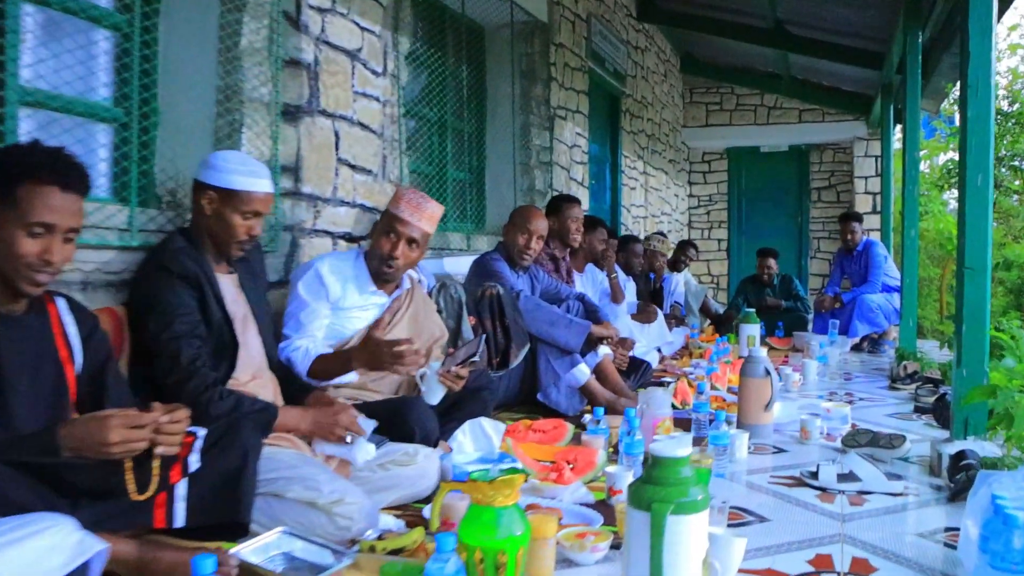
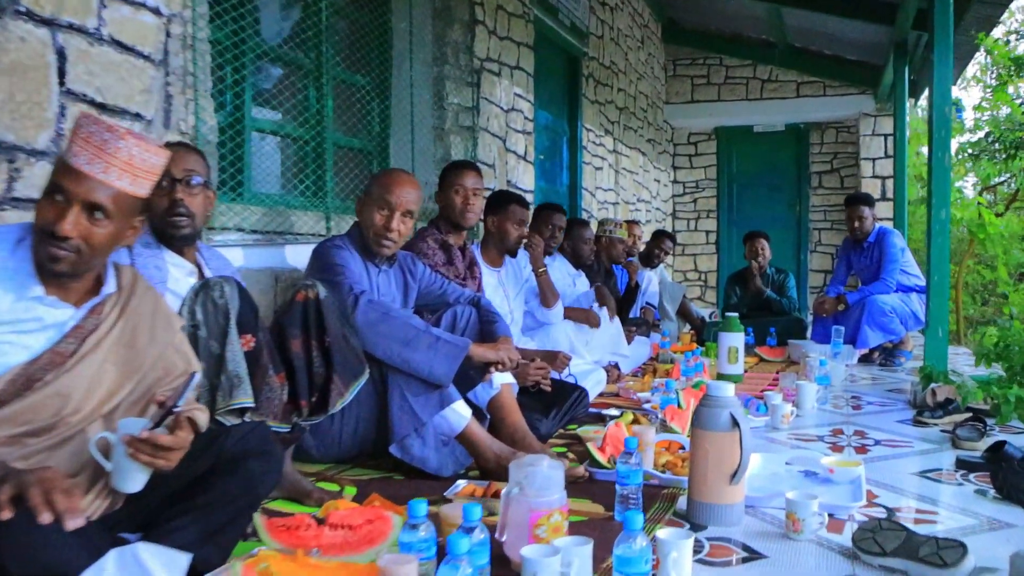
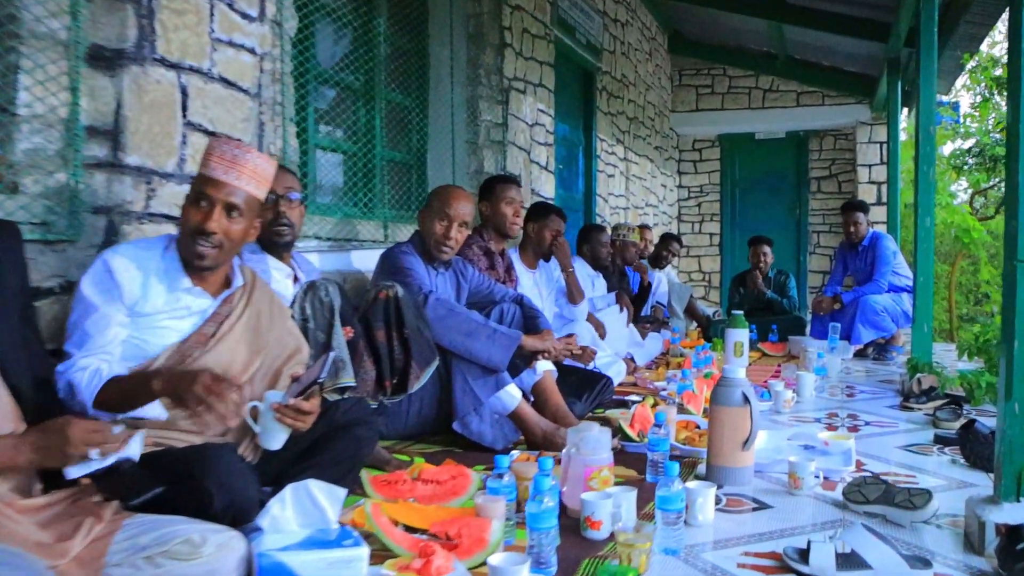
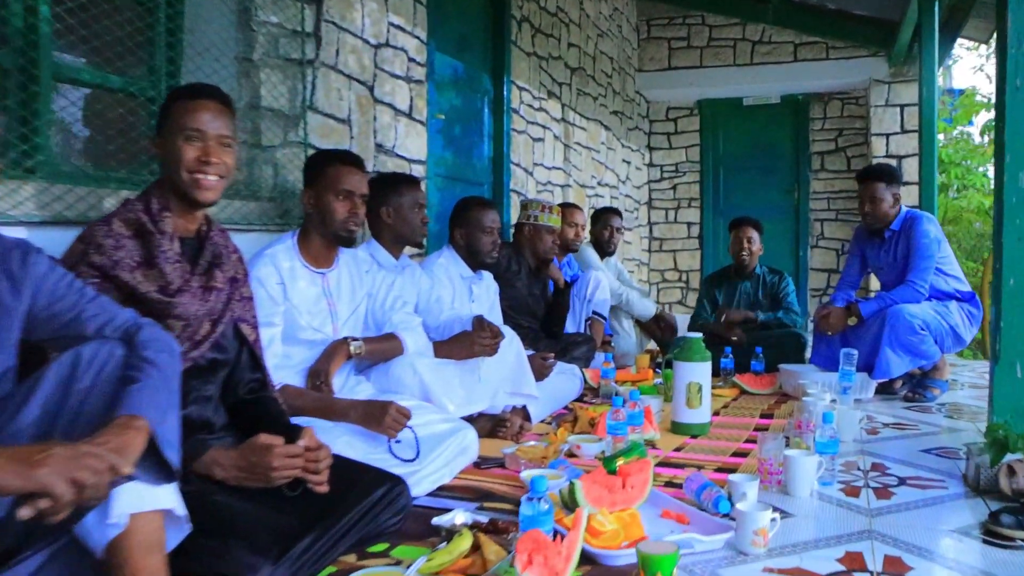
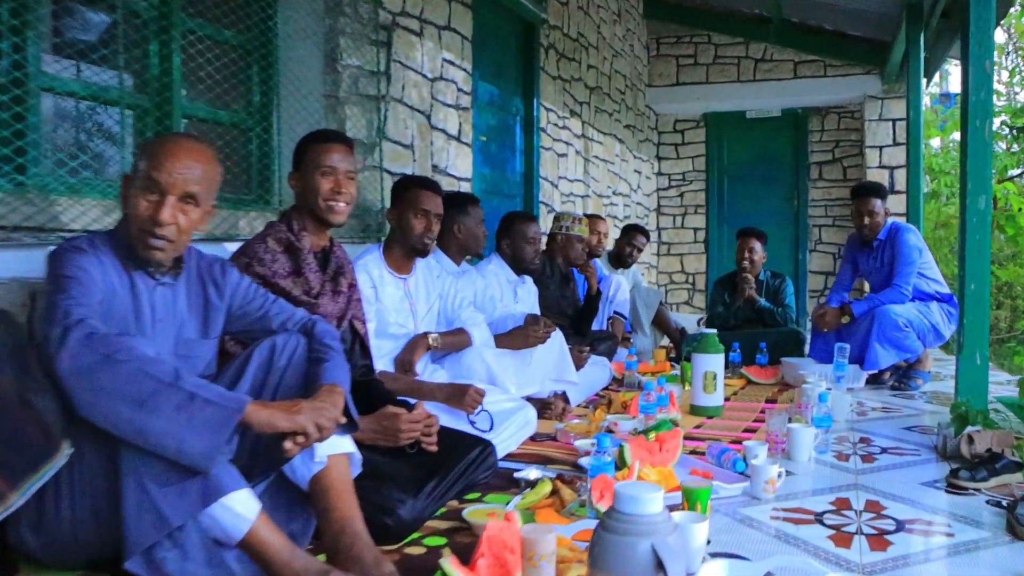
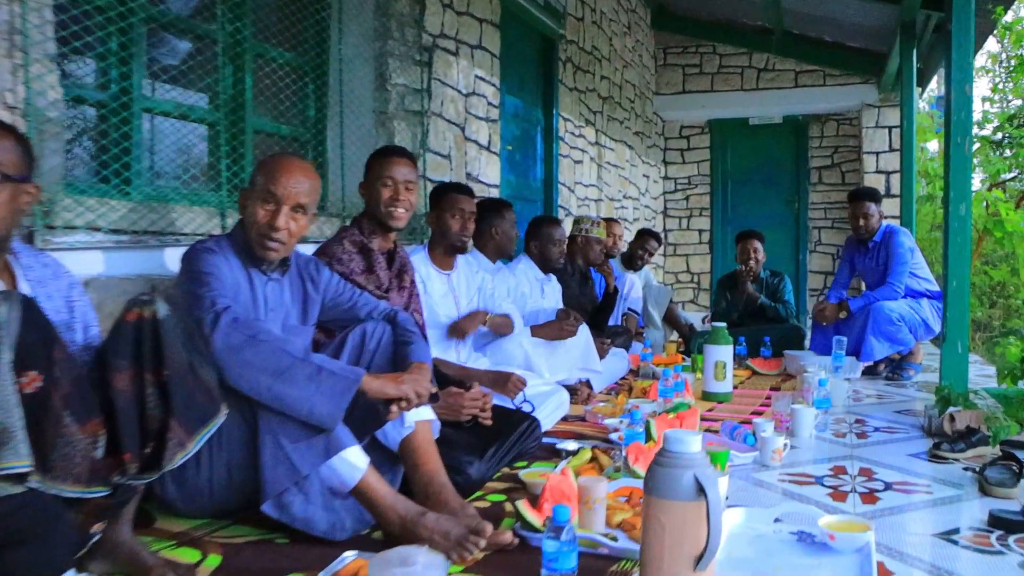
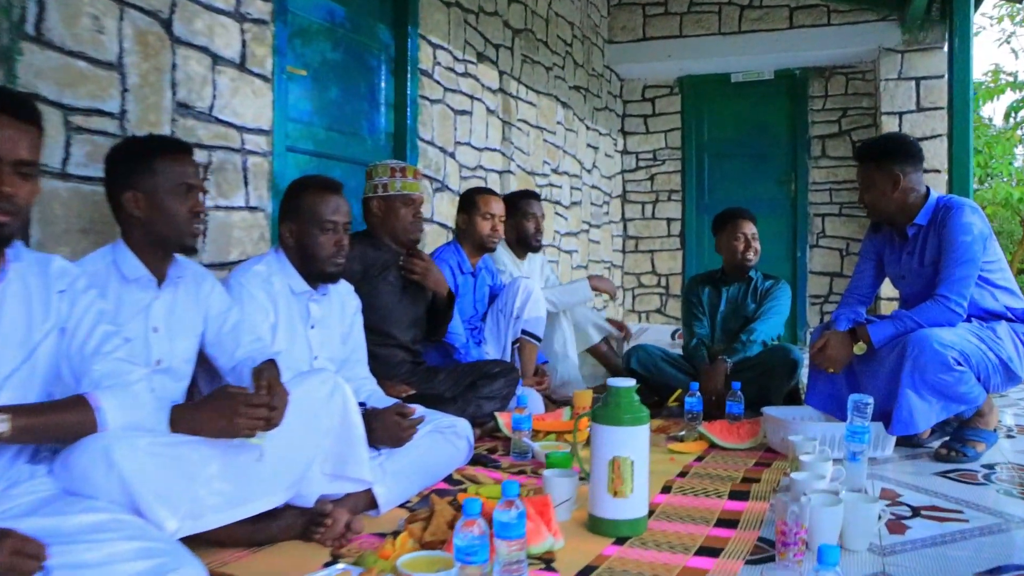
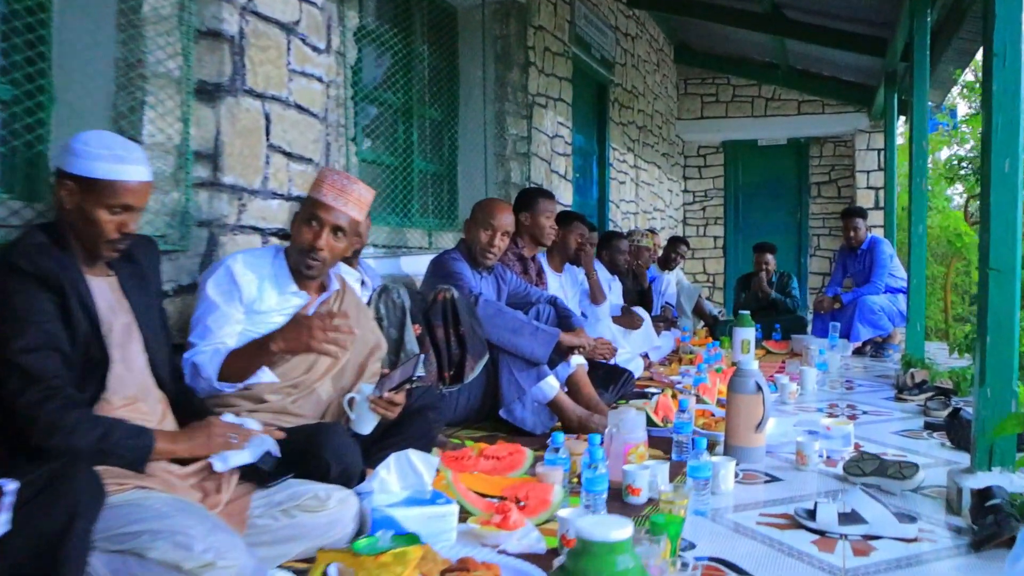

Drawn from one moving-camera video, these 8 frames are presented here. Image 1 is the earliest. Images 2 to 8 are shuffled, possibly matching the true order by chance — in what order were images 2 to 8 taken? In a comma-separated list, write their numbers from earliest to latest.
8, 3, 2, 6, 5, 4, 7
